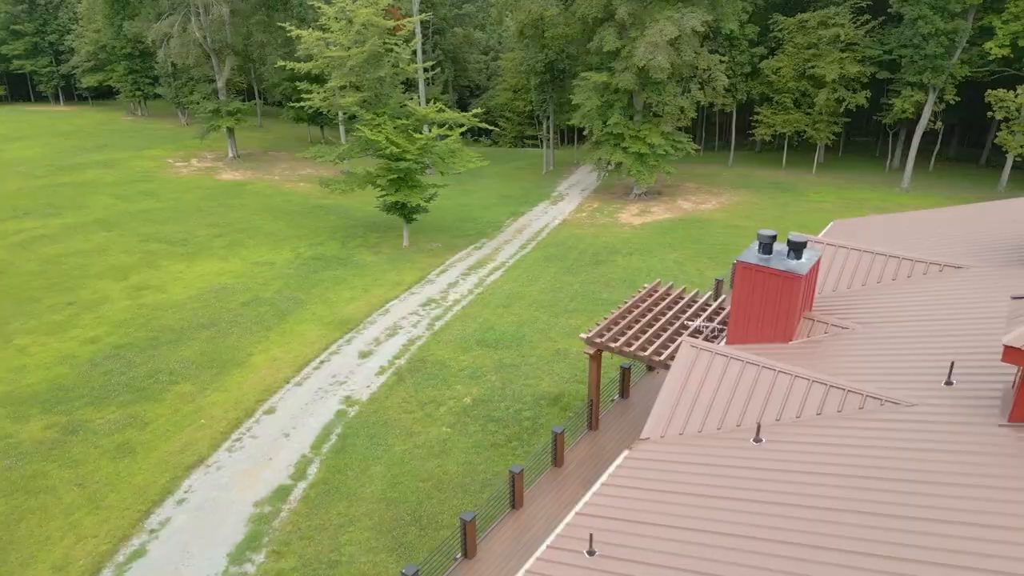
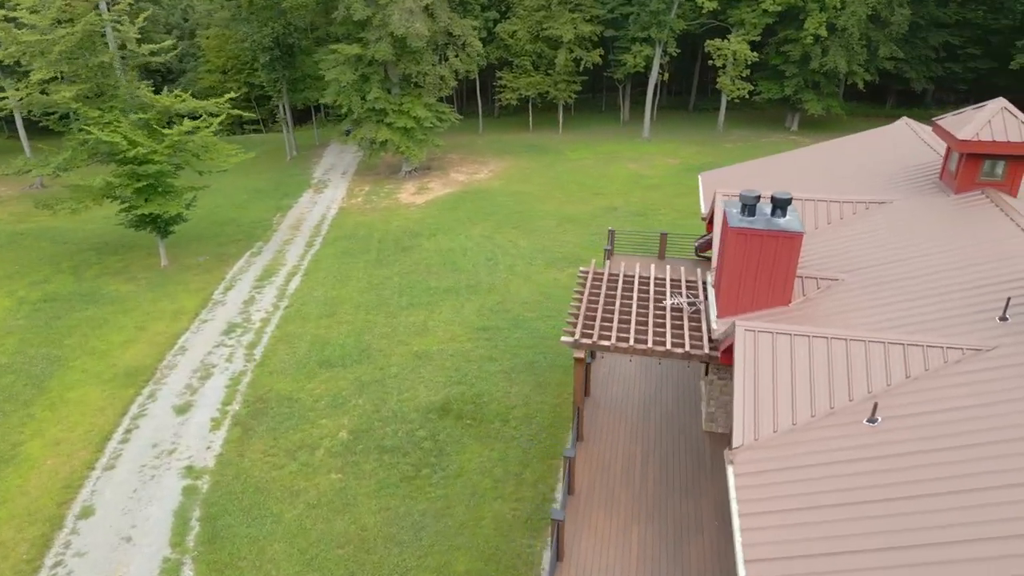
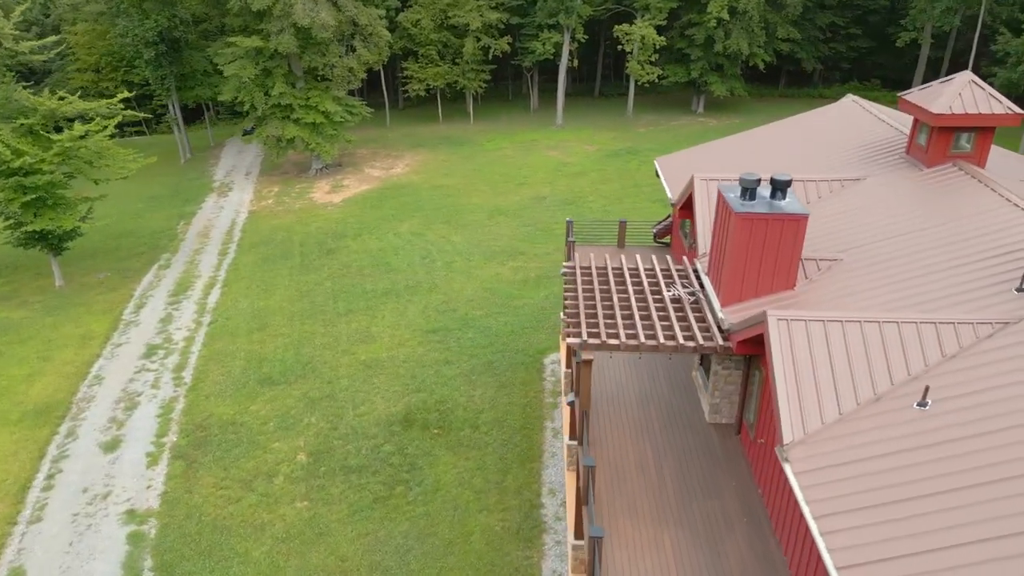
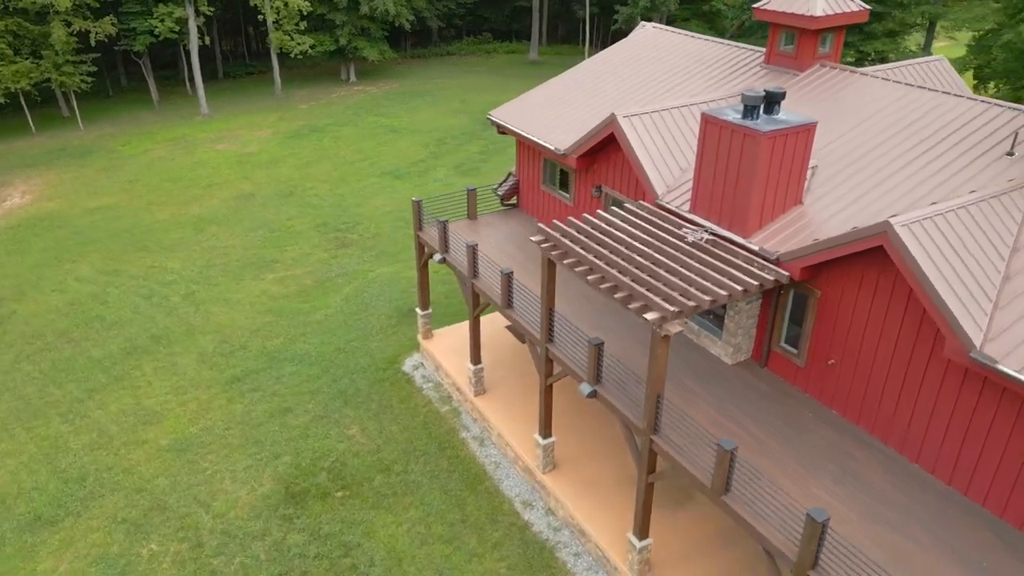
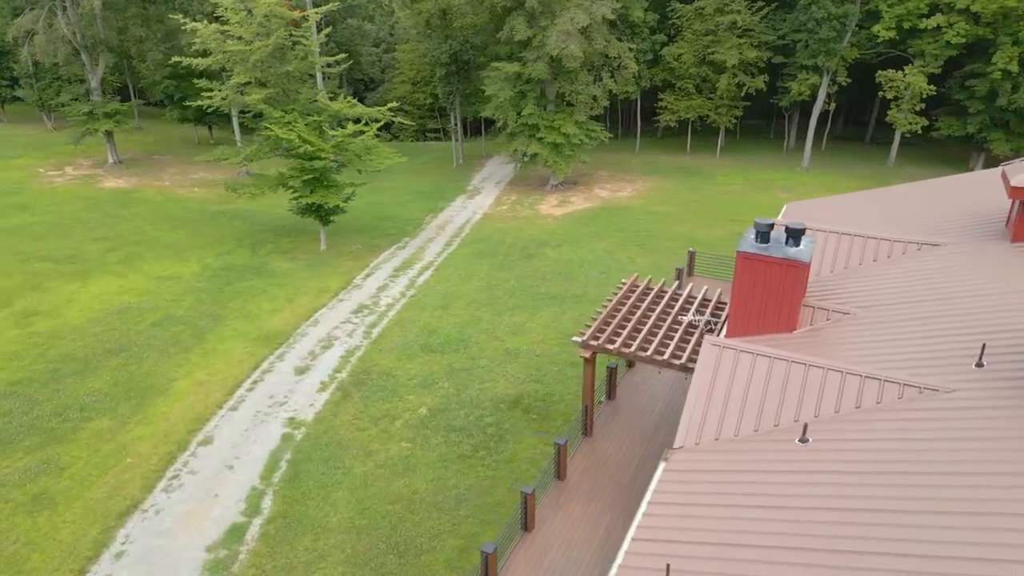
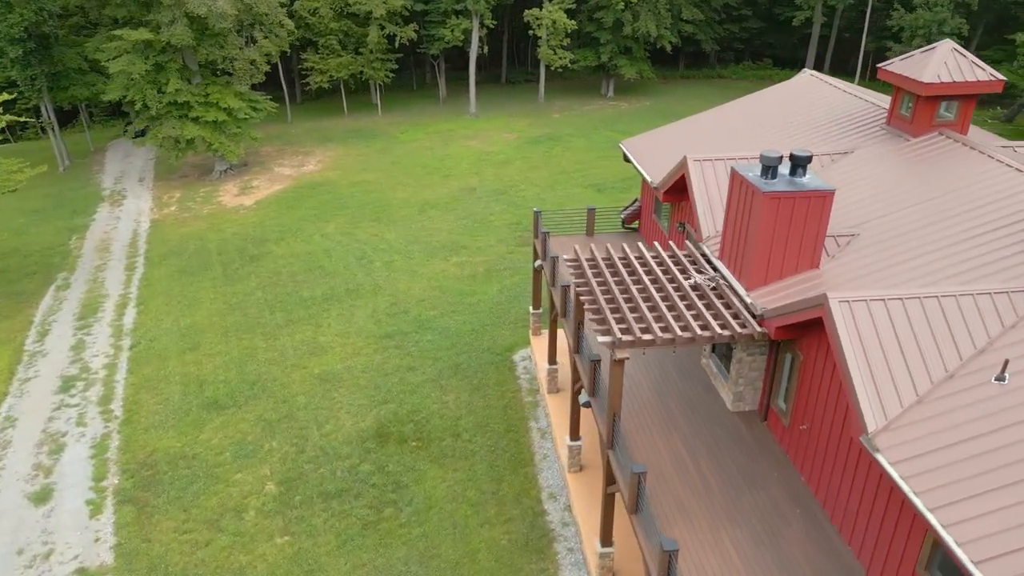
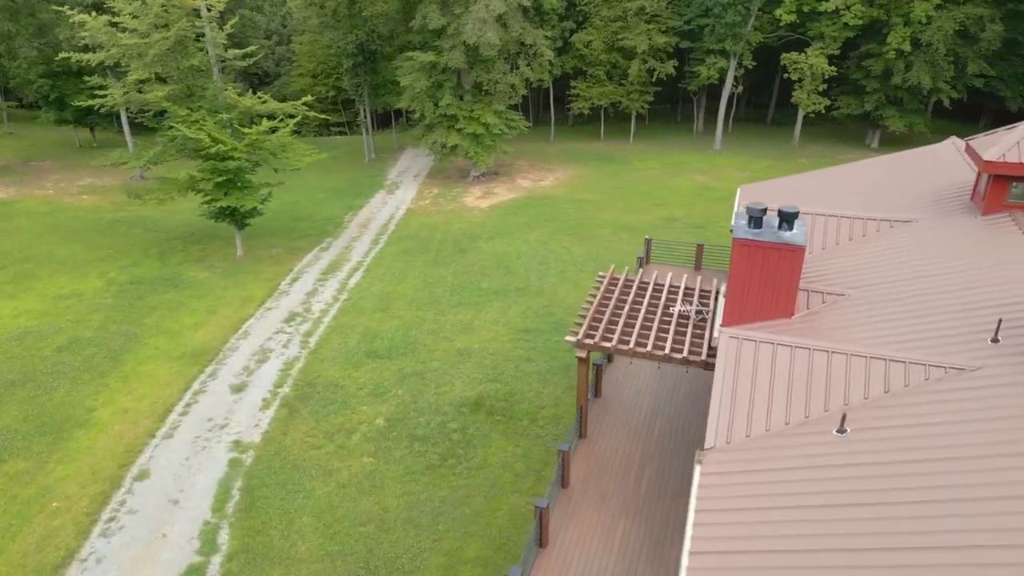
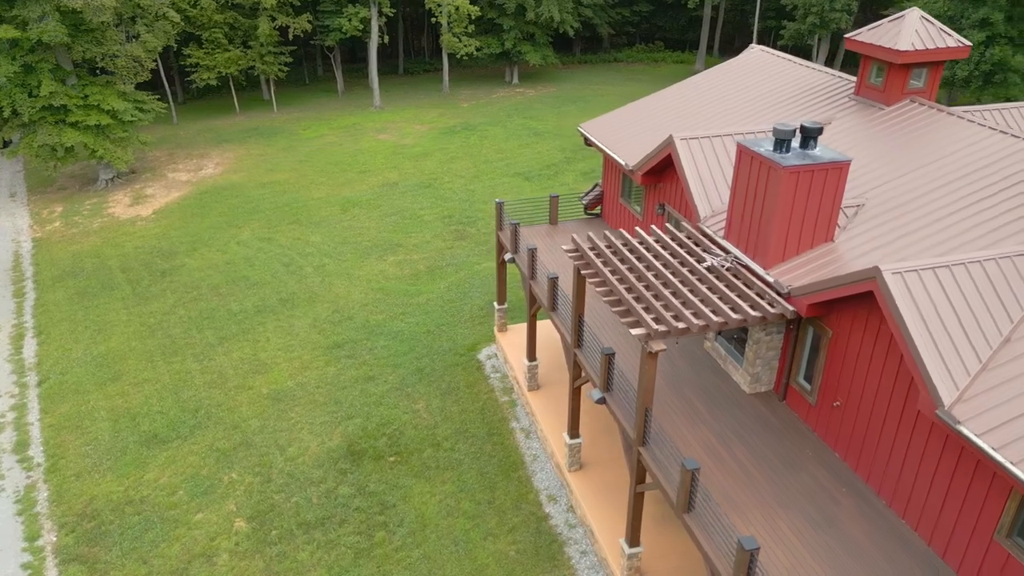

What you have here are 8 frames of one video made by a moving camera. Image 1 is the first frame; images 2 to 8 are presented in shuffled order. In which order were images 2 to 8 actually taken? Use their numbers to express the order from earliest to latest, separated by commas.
5, 7, 2, 3, 6, 8, 4
